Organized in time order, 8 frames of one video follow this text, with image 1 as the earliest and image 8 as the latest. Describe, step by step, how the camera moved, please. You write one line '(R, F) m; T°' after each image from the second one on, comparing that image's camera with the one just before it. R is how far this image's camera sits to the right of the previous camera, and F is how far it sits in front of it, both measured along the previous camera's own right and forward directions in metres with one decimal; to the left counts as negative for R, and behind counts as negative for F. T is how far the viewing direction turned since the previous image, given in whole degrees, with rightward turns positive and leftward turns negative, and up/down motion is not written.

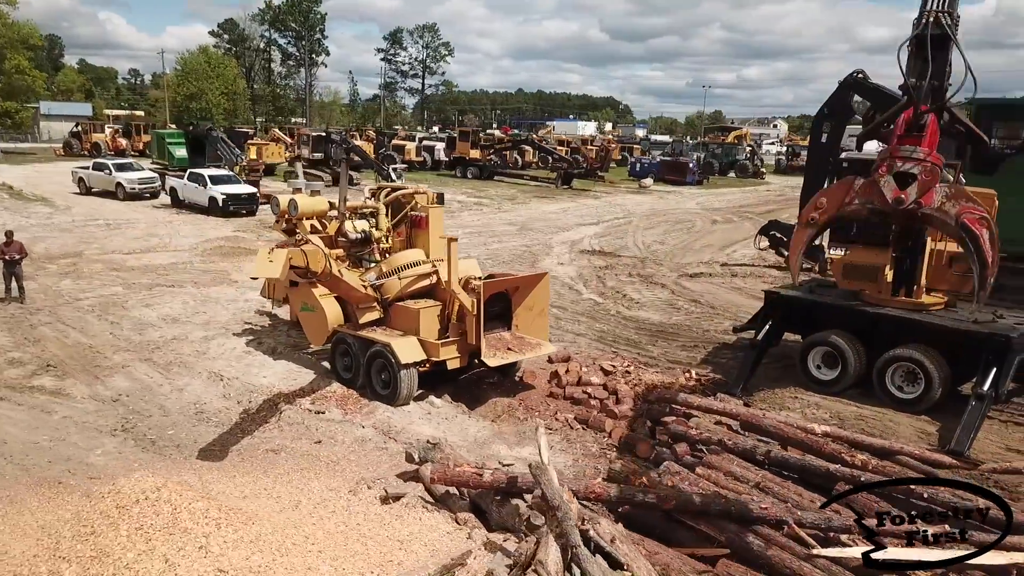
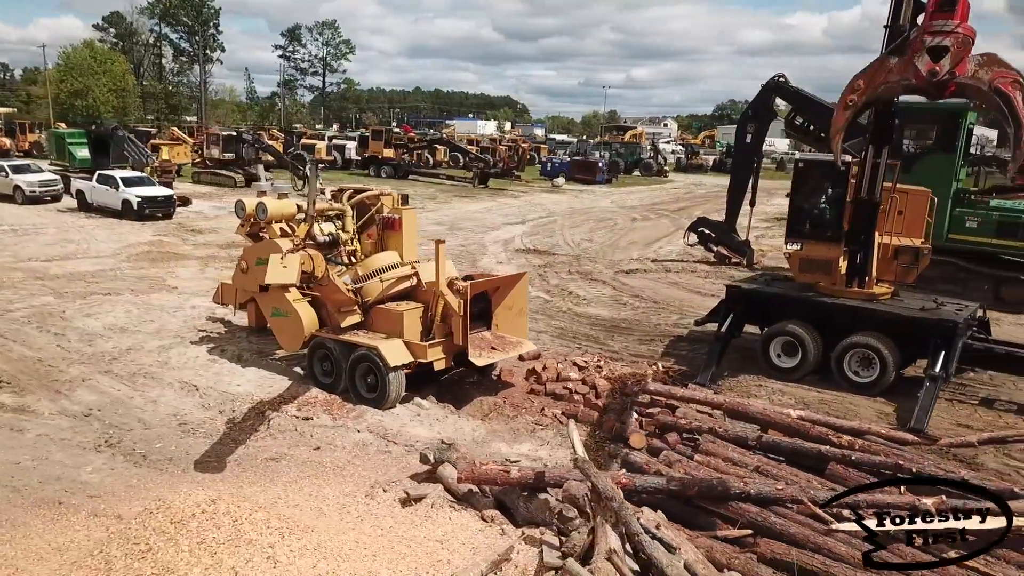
(-0.9, -0.1) m; +7°
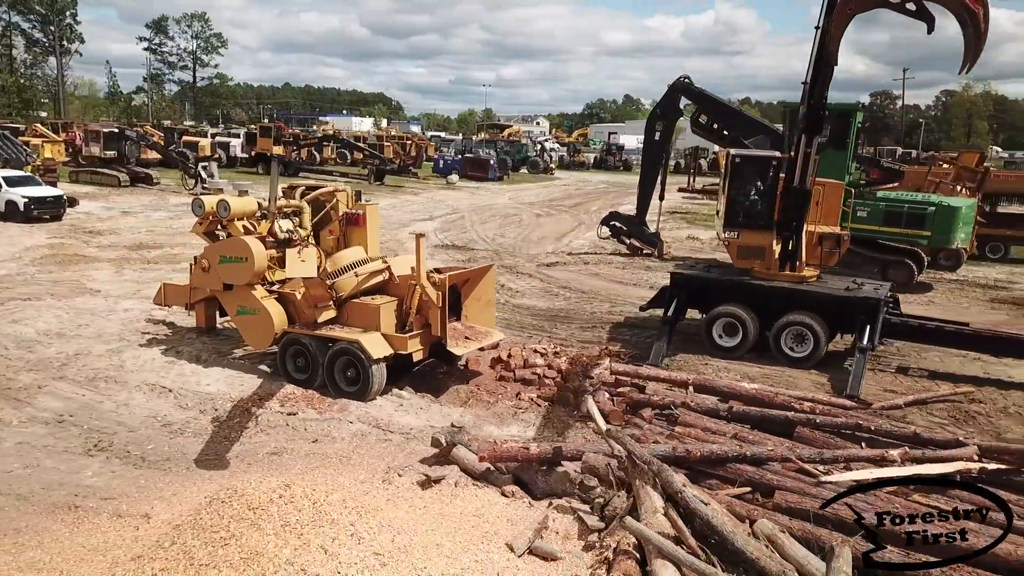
(-1.1, -0.3) m; +9°
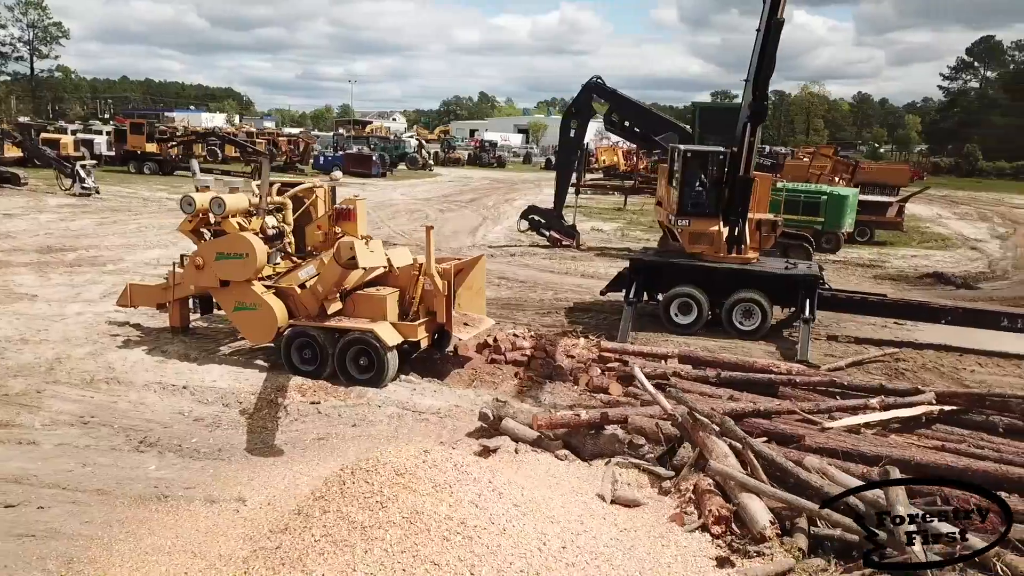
(-1.6, -0.5) m; +10°
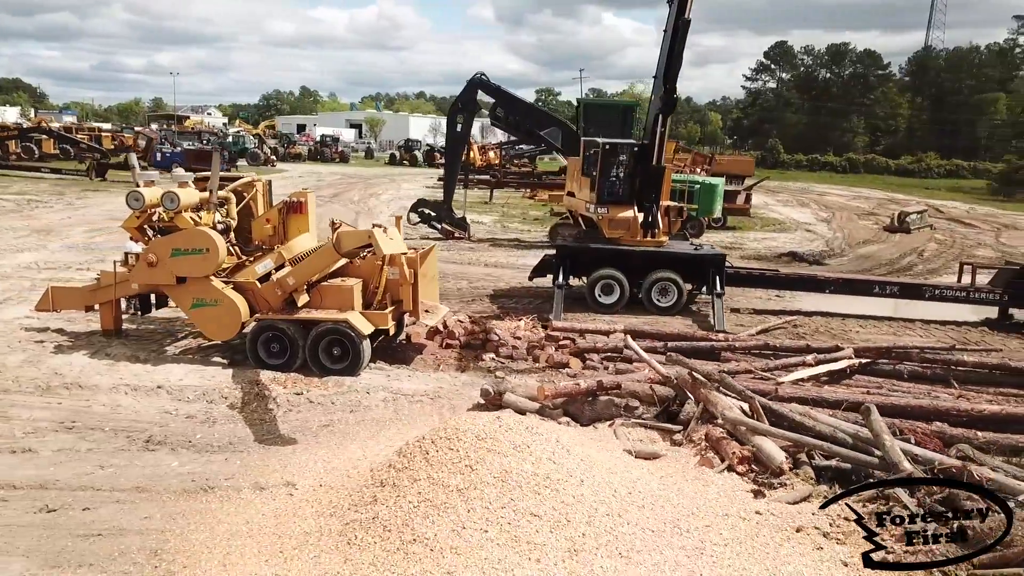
(-1.6, -0.3) m; +12°
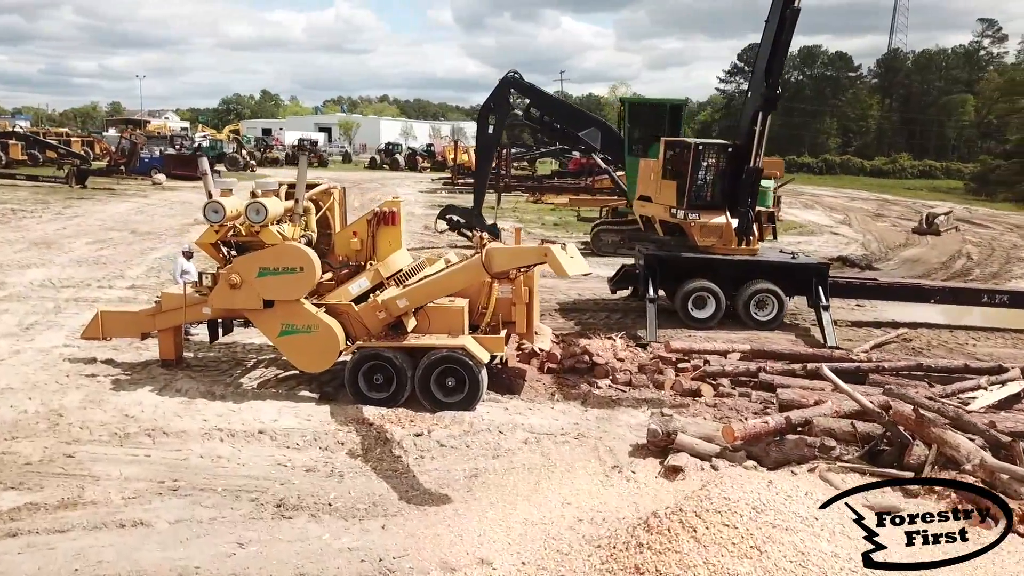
(-1.7, +1.1) m; +3°
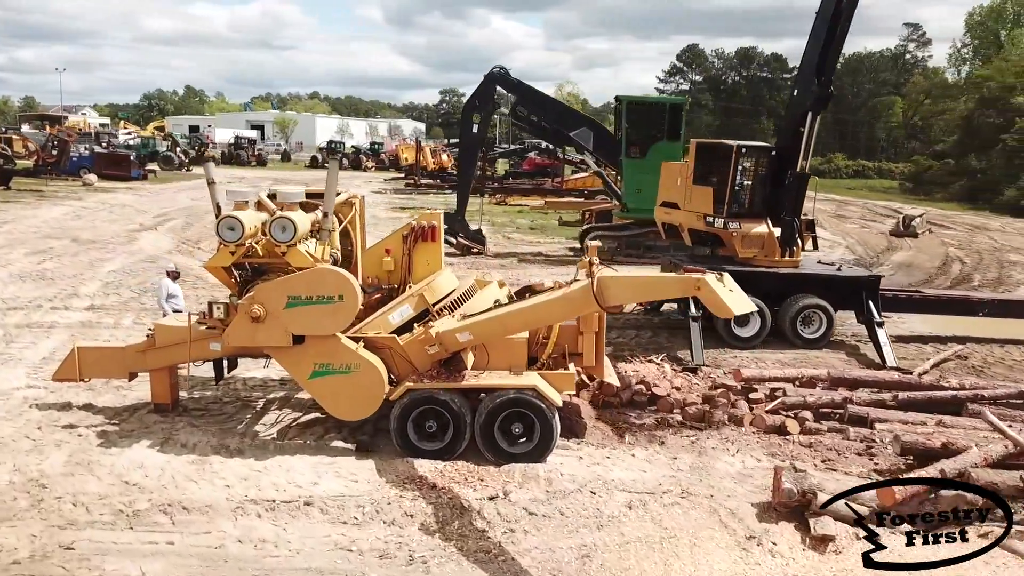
(-1.2, +1.2) m; +5°
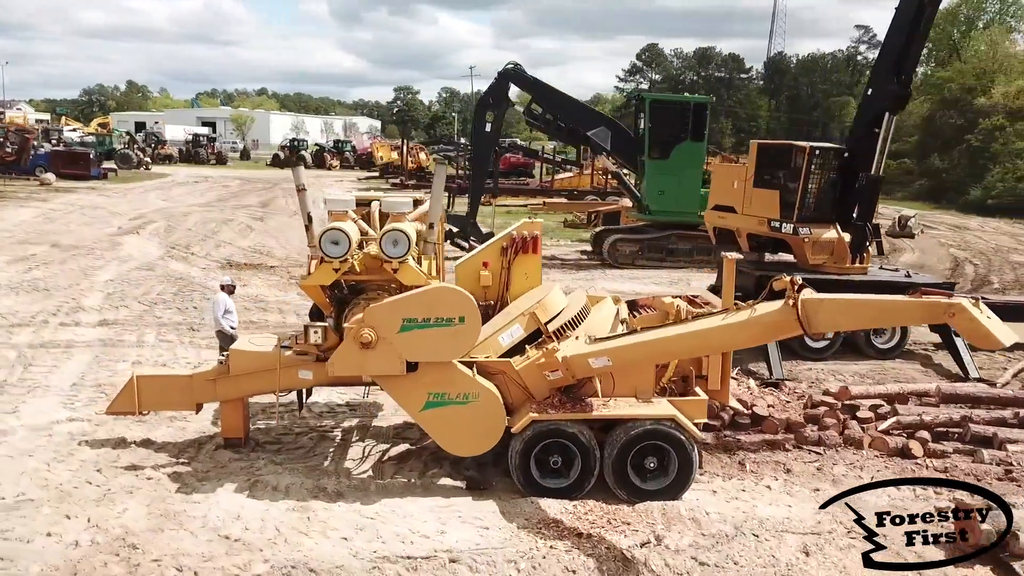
(-1.3, +0.7) m; +4°
